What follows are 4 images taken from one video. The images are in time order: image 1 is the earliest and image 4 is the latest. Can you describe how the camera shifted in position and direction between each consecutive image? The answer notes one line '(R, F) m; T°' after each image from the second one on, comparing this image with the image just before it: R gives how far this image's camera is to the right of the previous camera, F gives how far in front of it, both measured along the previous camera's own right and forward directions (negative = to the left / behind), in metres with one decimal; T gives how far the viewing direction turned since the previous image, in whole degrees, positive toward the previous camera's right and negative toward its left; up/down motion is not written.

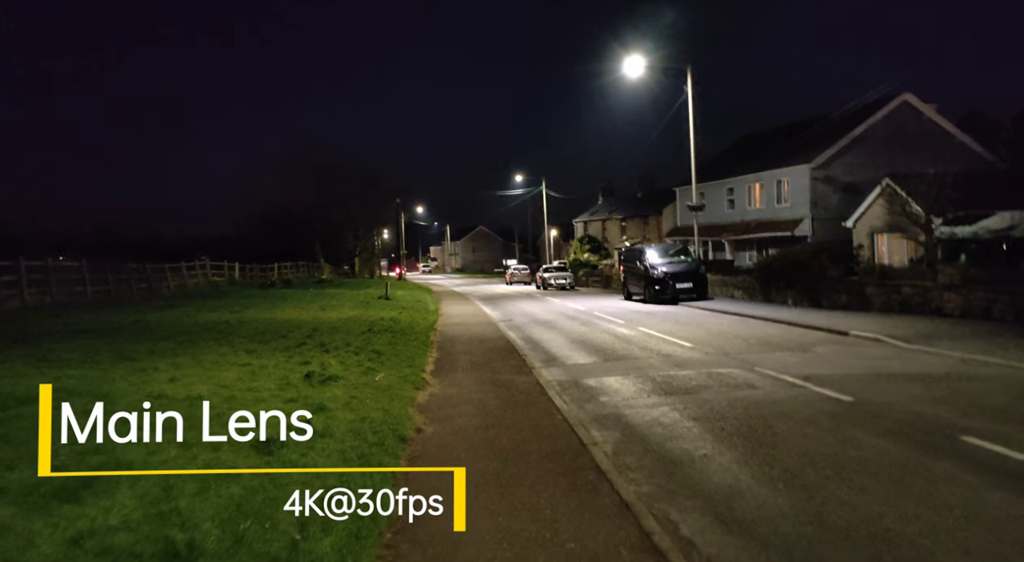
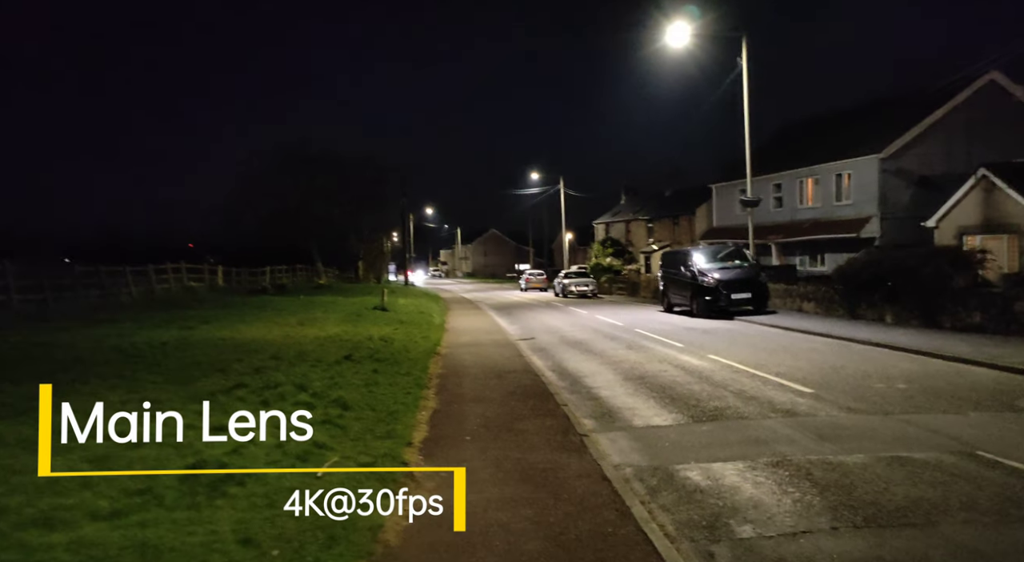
(-0.4, +4.9) m; -1°
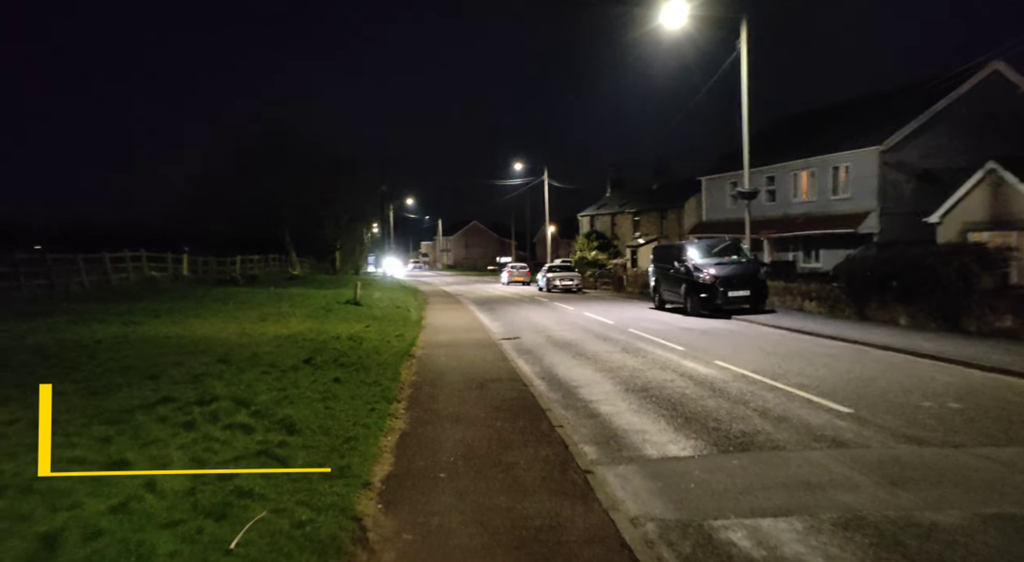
(-0.1, +1.7) m; +2°
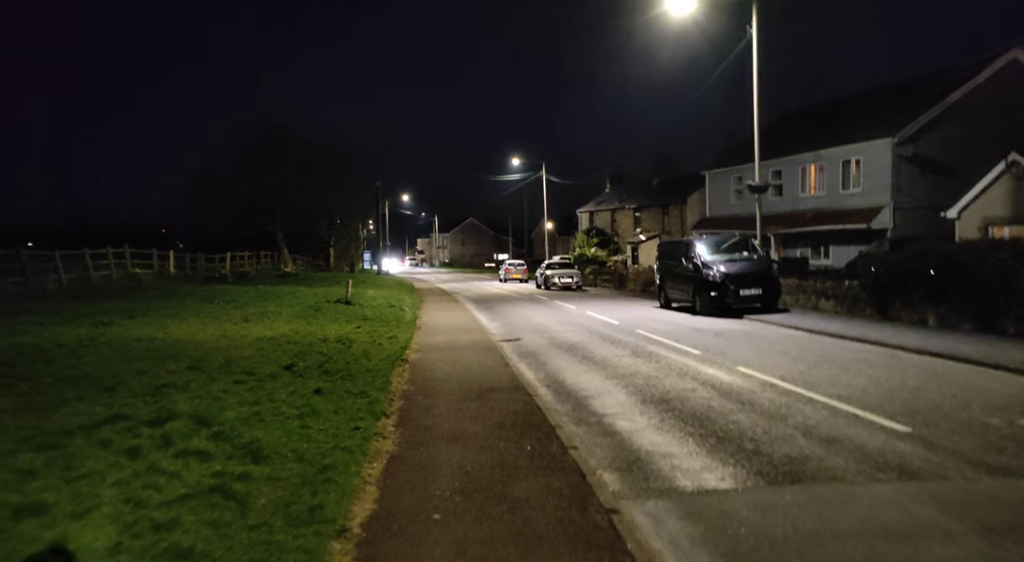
(-0.1, +1.2) m; 0°
